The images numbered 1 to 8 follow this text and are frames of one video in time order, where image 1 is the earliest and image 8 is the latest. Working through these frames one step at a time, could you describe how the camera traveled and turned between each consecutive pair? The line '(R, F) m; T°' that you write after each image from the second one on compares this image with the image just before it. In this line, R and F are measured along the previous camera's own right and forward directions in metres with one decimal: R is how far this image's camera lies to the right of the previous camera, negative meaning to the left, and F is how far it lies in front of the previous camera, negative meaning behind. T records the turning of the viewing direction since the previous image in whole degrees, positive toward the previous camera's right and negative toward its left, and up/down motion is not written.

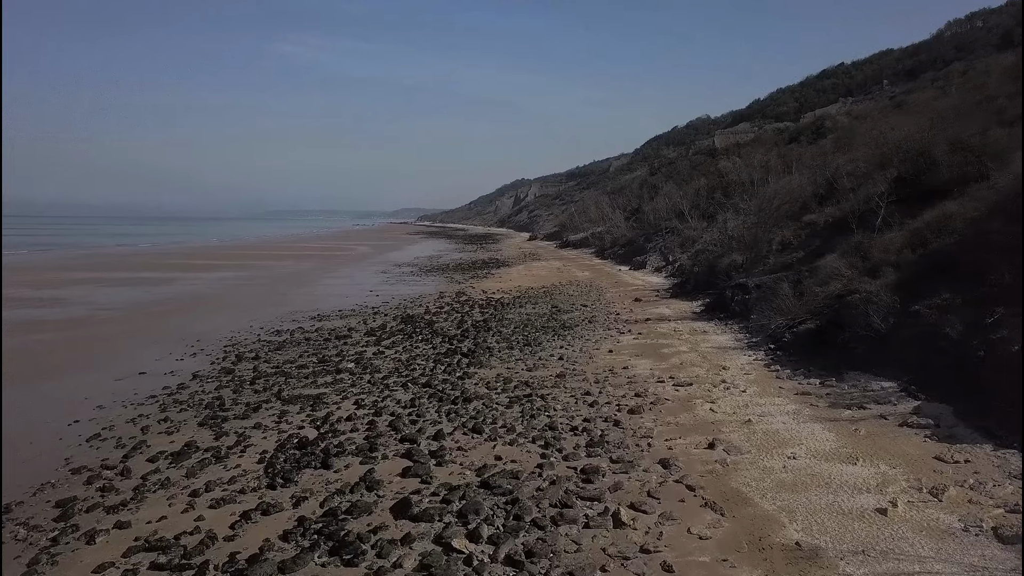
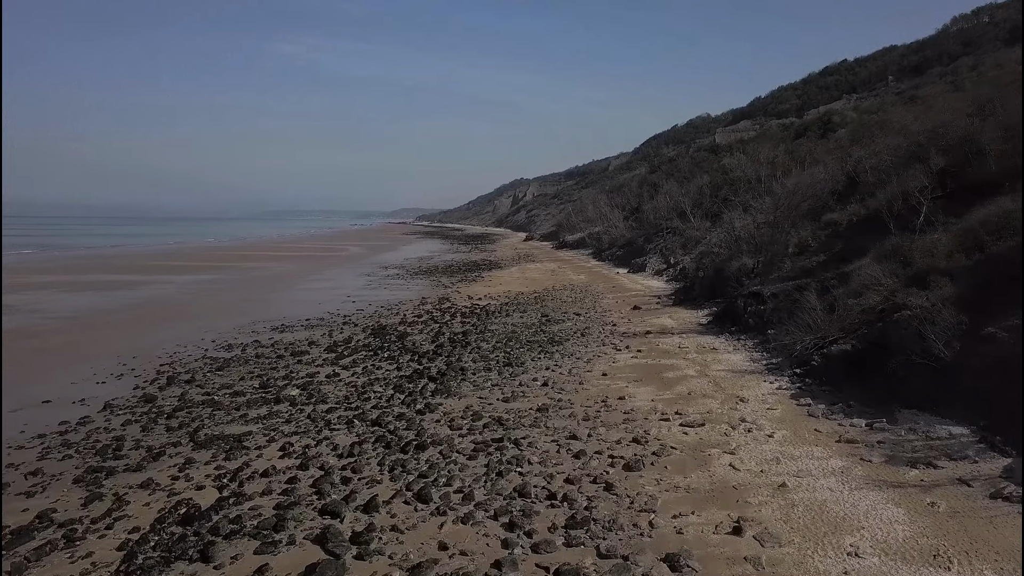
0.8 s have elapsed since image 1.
(+0.3, +1.8) m; 0°
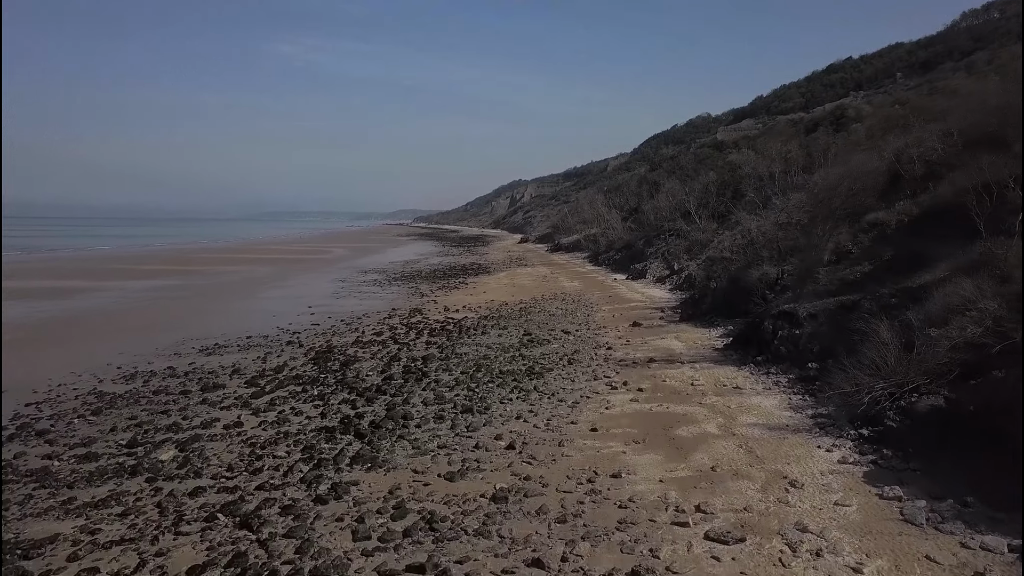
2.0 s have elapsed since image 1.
(+0.4, +2.6) m; 0°
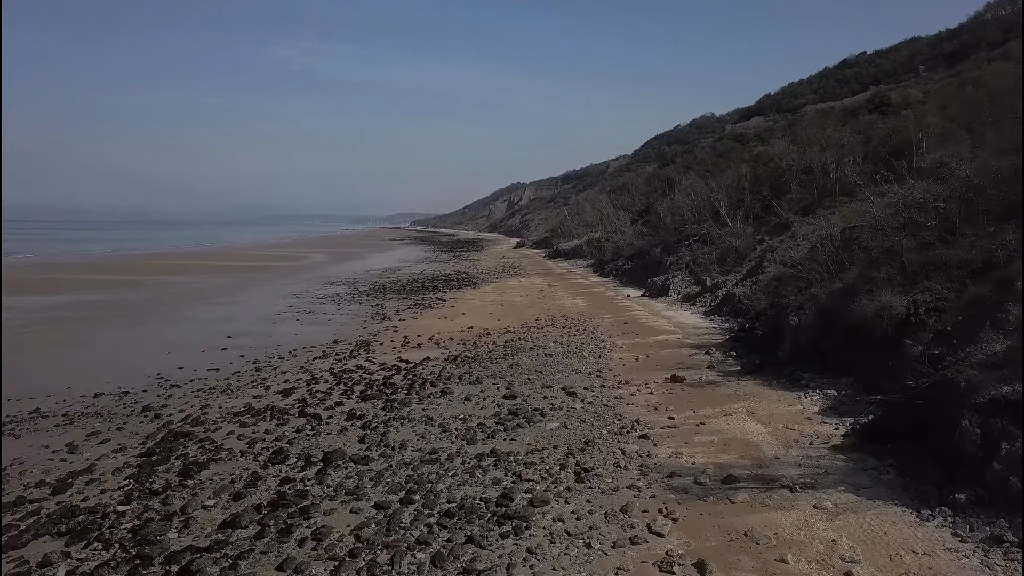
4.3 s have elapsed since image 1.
(+0.3, +4.8) m; 0°
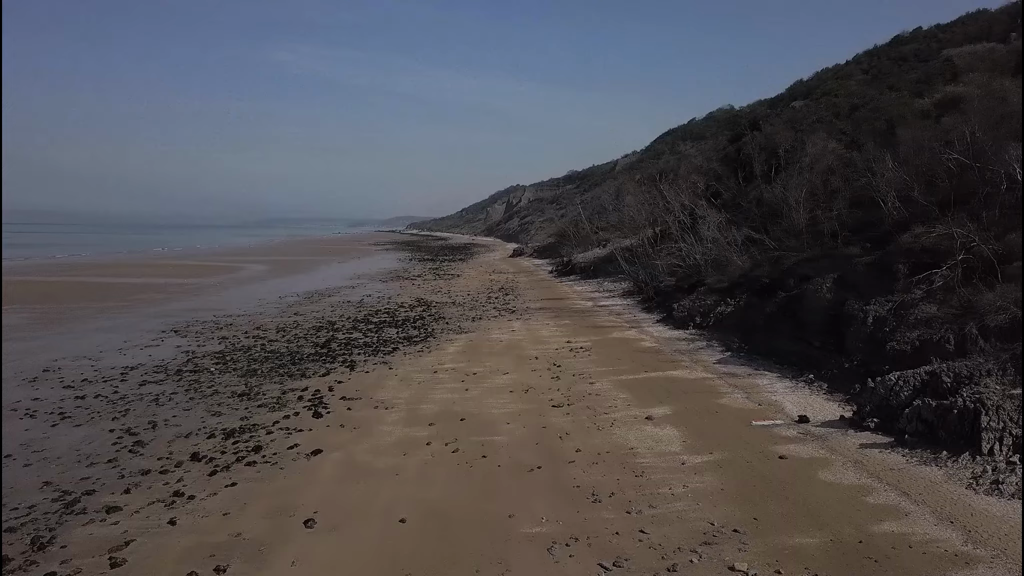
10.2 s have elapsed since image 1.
(+0.2, +12.8) m; 0°
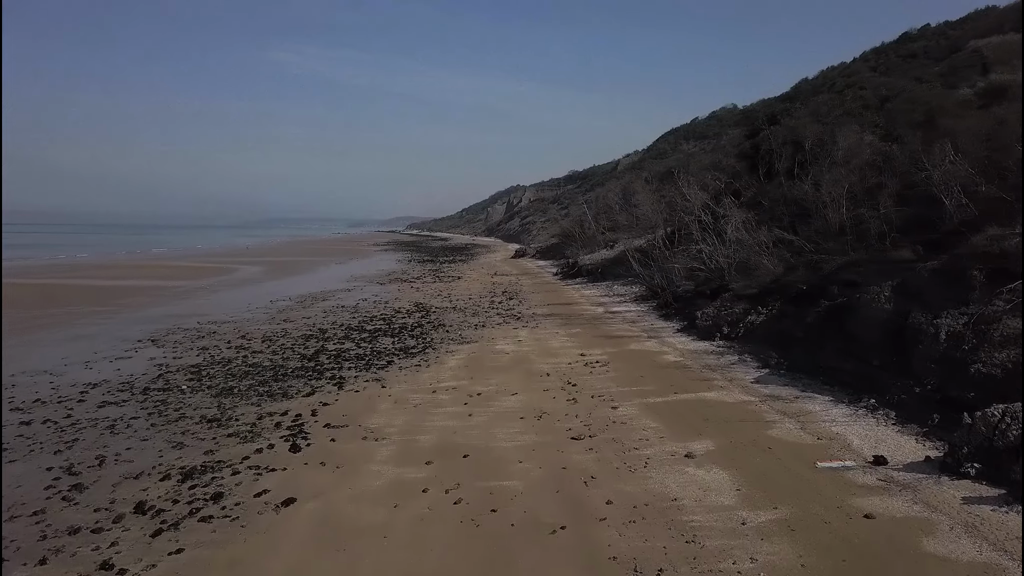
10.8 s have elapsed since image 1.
(-0.1, +1.3) m; 0°
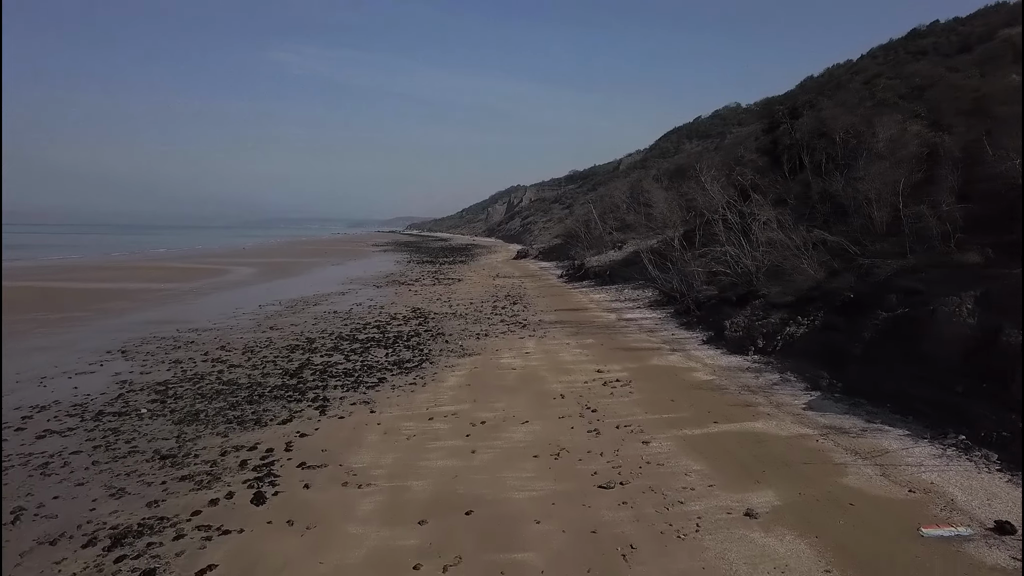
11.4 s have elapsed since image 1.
(-0.1, +1.4) m; 0°
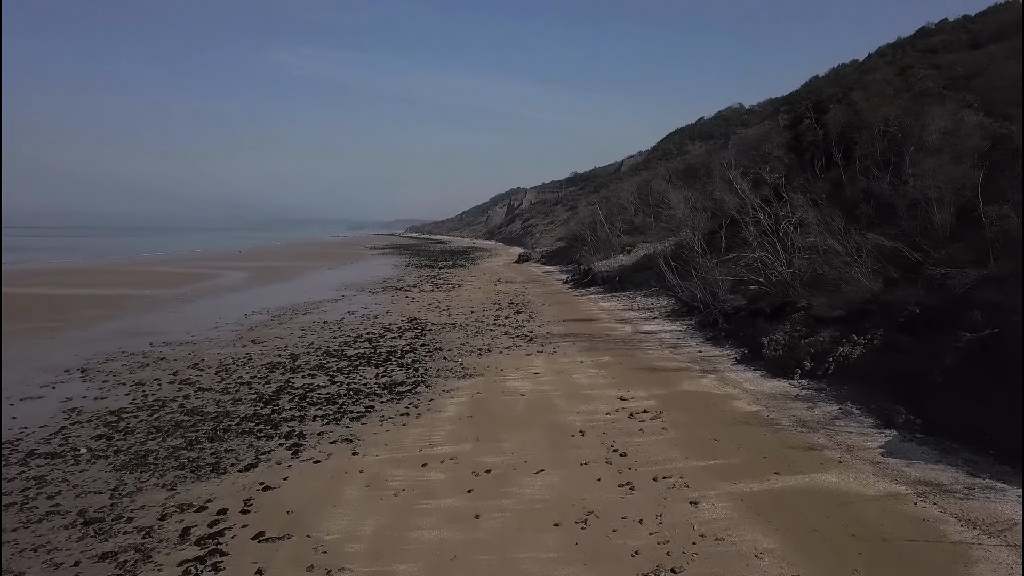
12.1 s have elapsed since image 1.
(-0.1, +1.5) m; 0°
